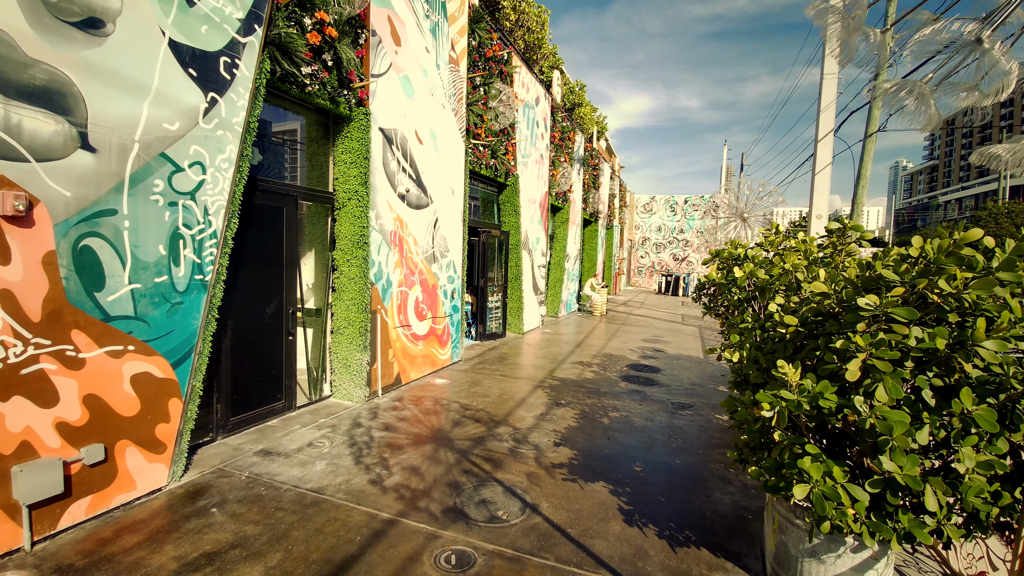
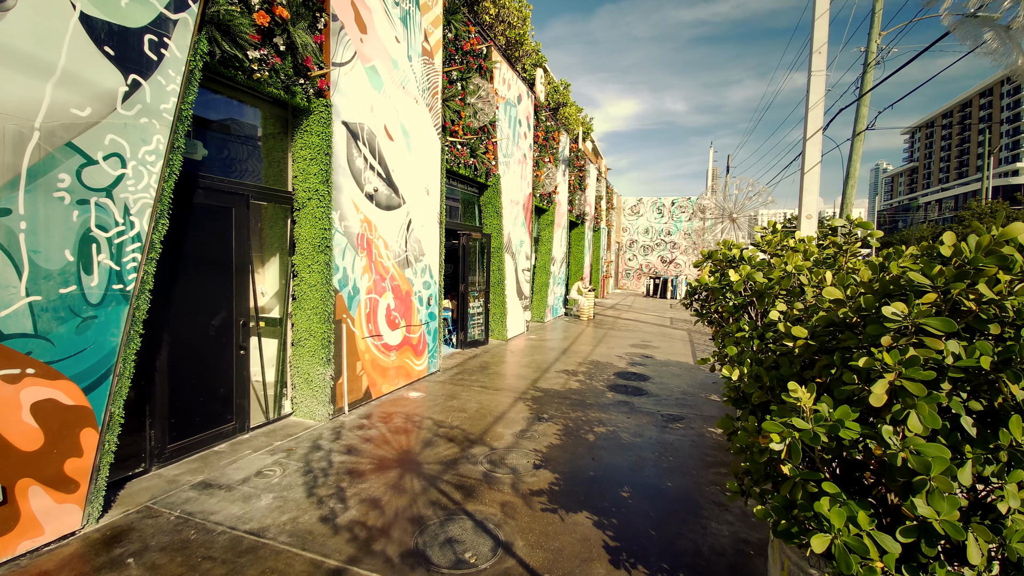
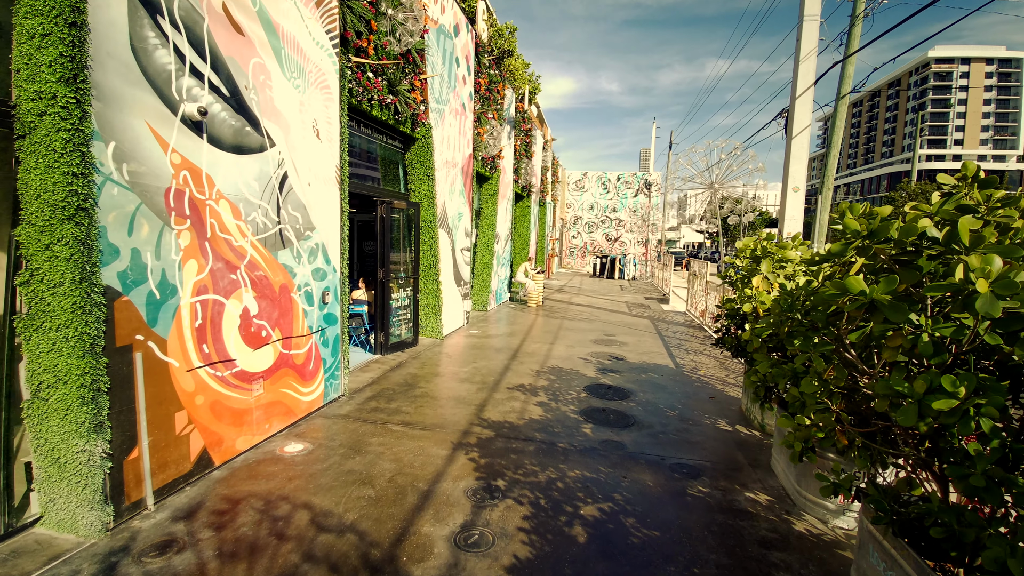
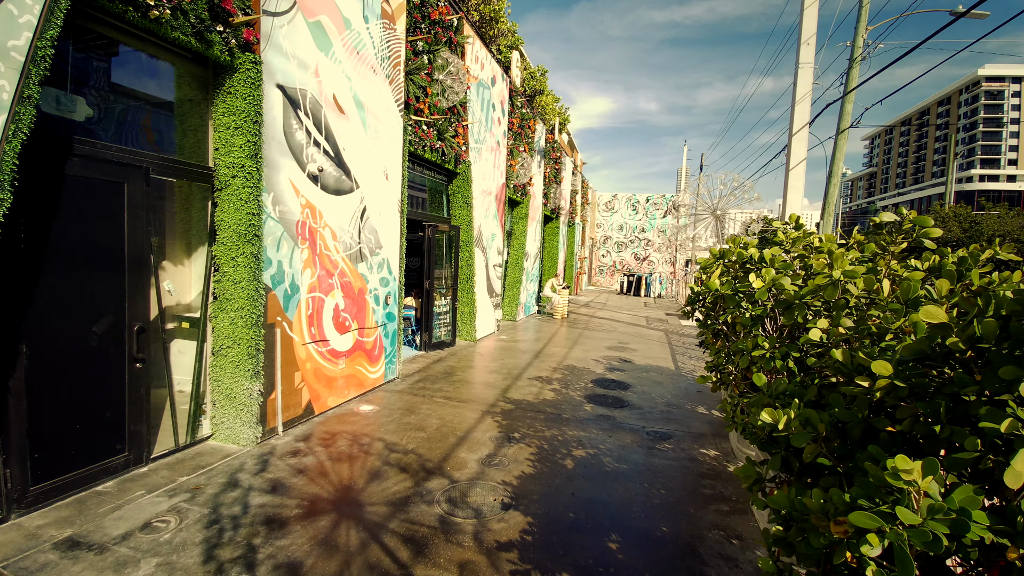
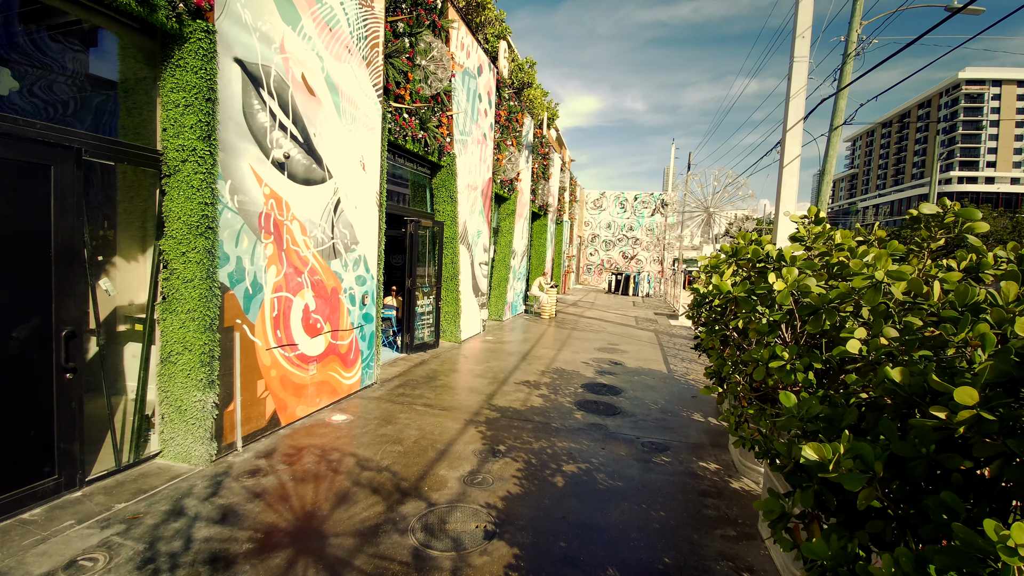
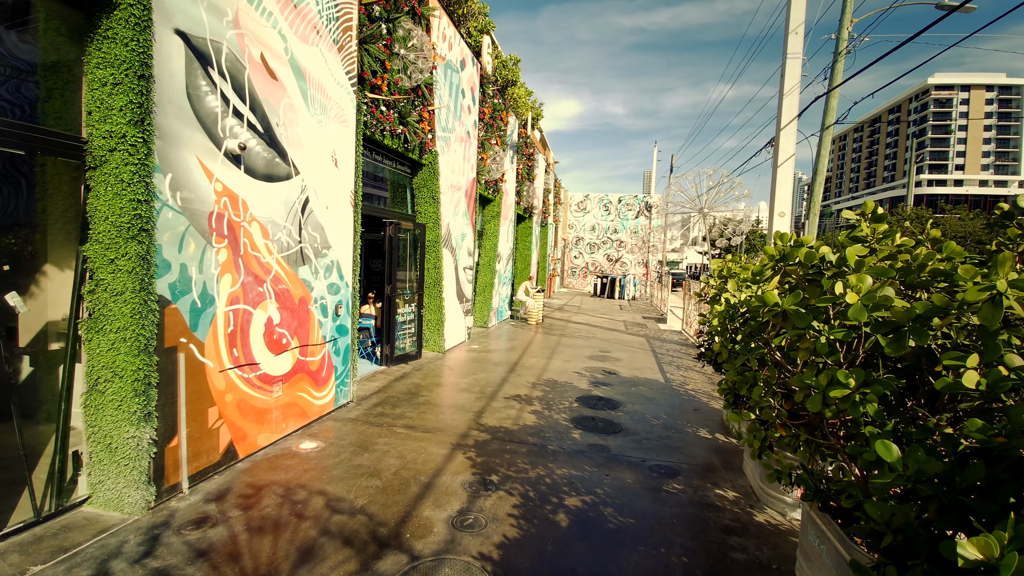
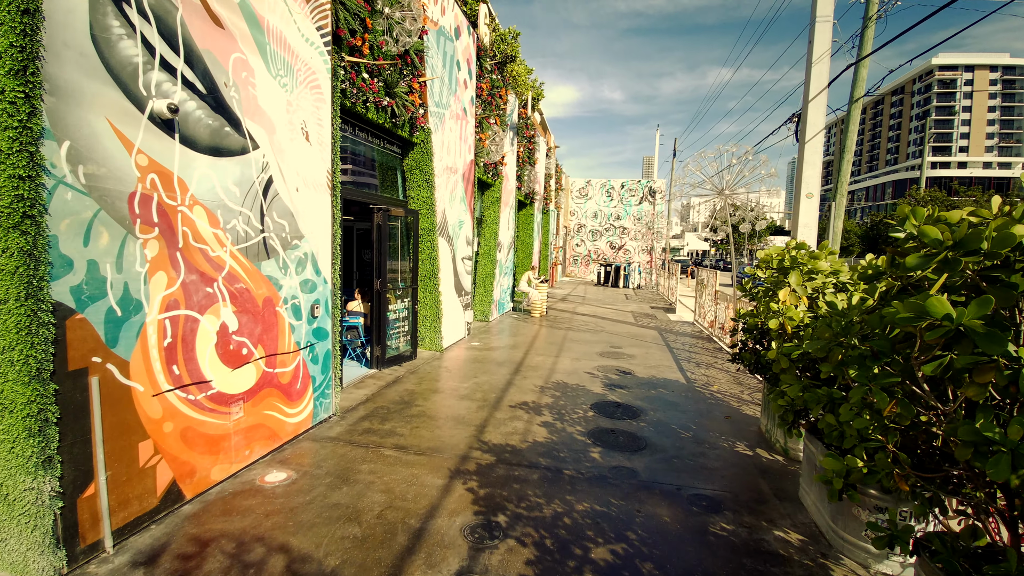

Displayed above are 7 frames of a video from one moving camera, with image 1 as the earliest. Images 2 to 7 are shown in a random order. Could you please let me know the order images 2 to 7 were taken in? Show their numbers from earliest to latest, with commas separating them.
2, 4, 5, 6, 3, 7
